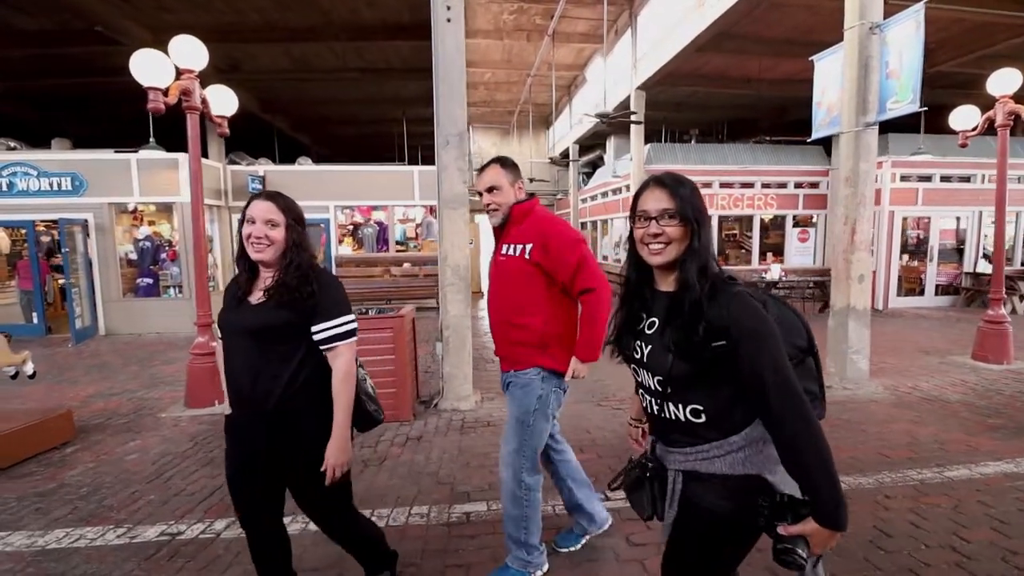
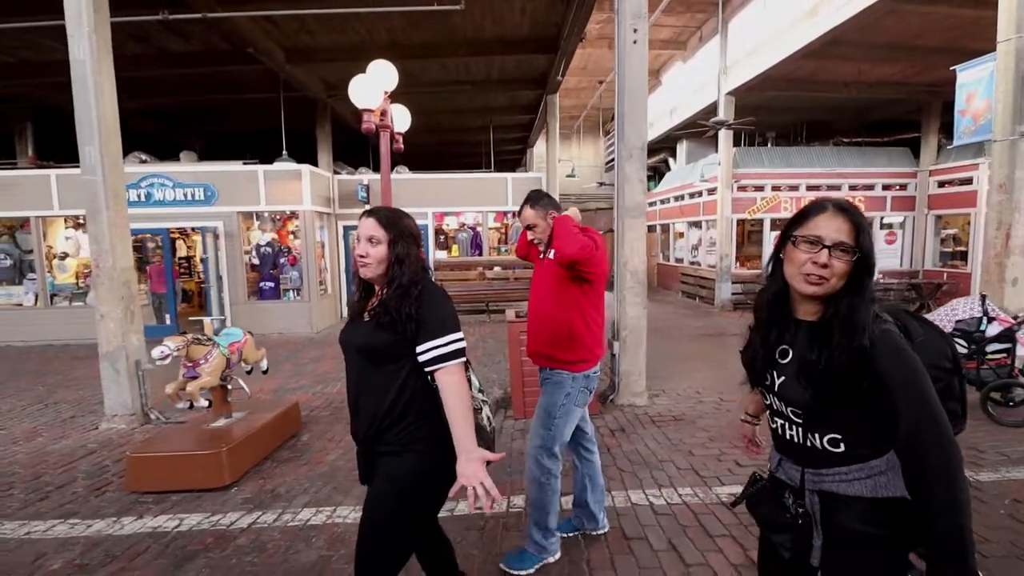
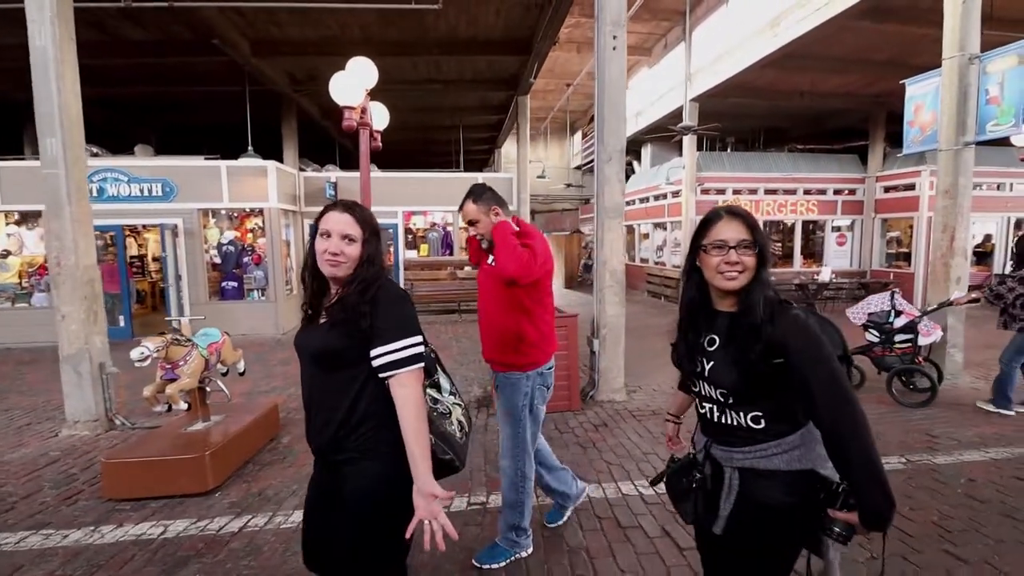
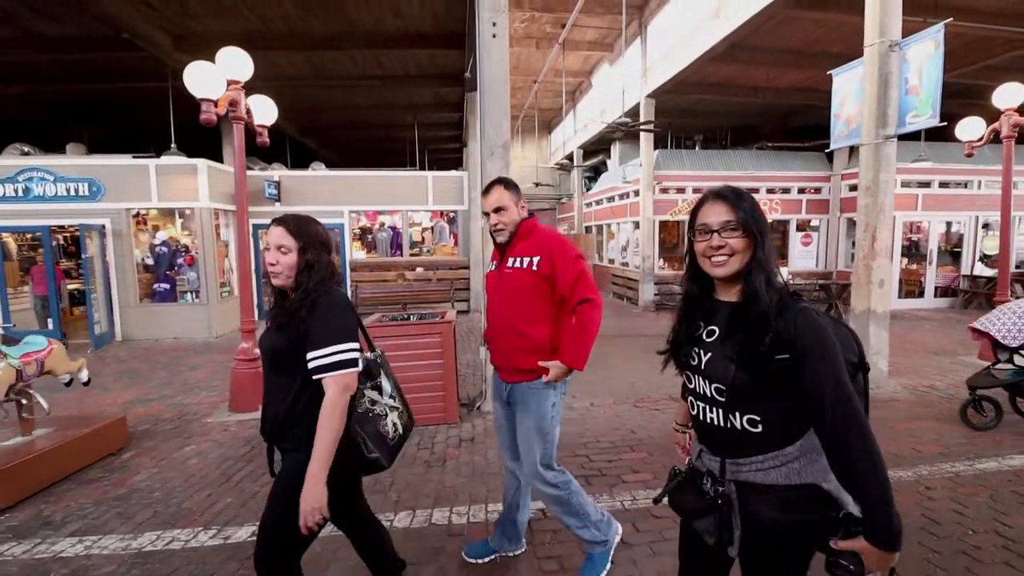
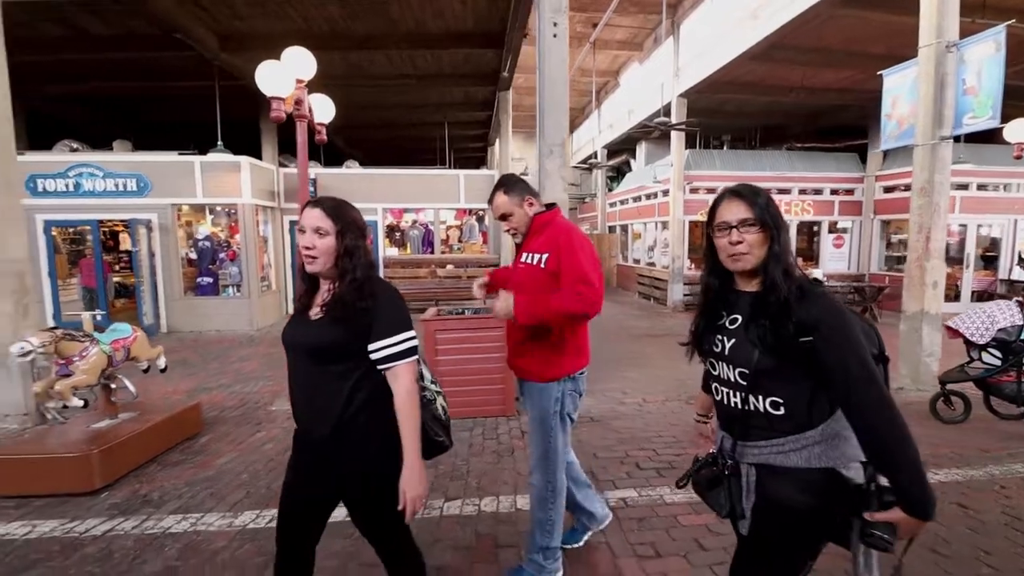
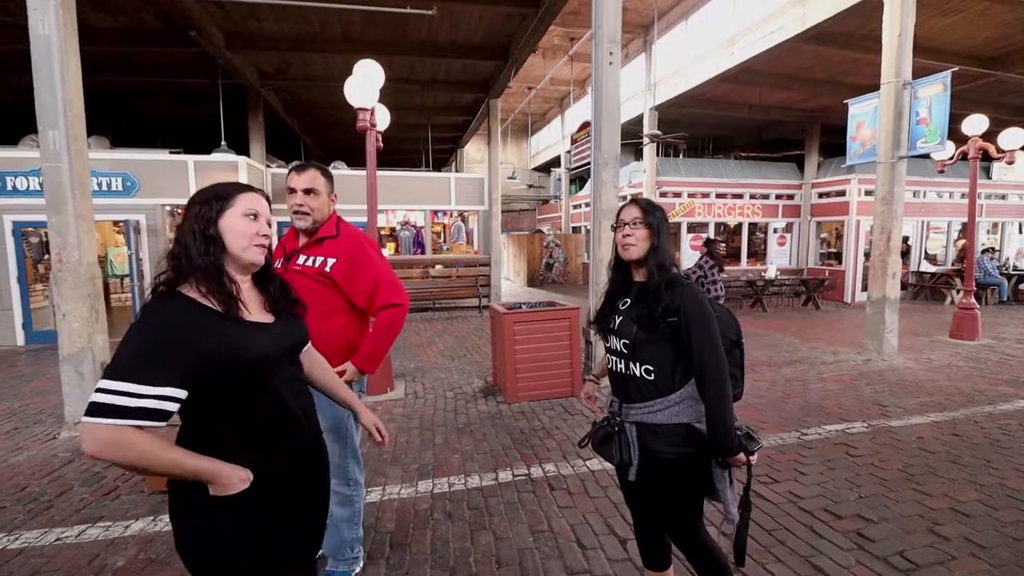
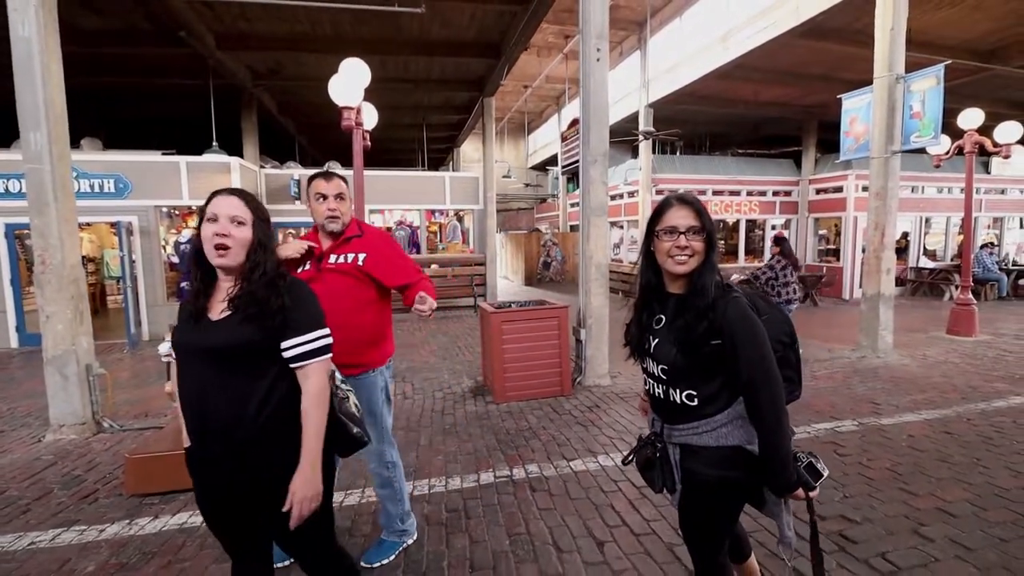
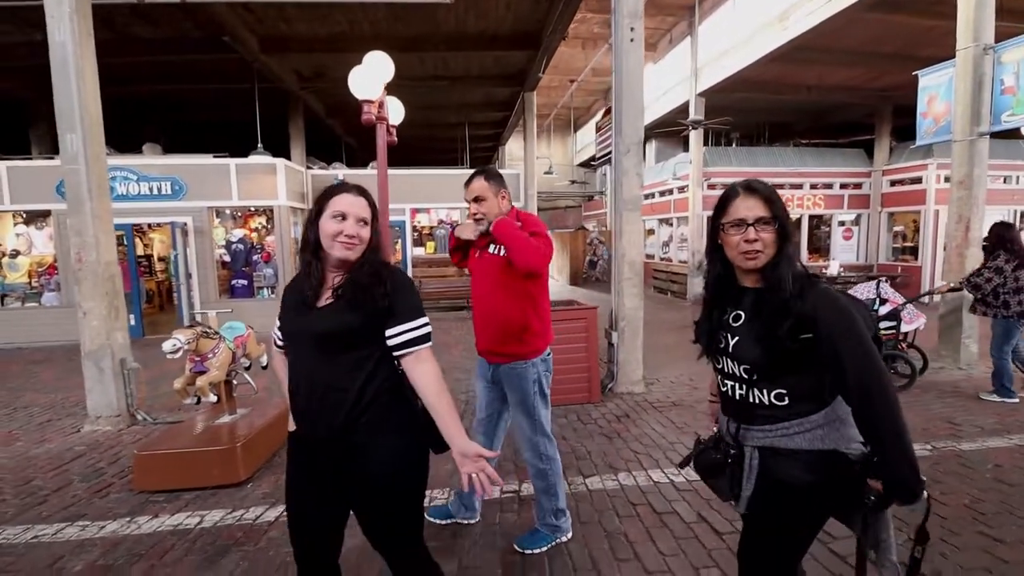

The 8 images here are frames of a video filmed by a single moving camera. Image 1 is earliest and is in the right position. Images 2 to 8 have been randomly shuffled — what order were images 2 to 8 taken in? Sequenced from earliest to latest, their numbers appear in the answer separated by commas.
4, 5, 2, 3, 8, 7, 6
